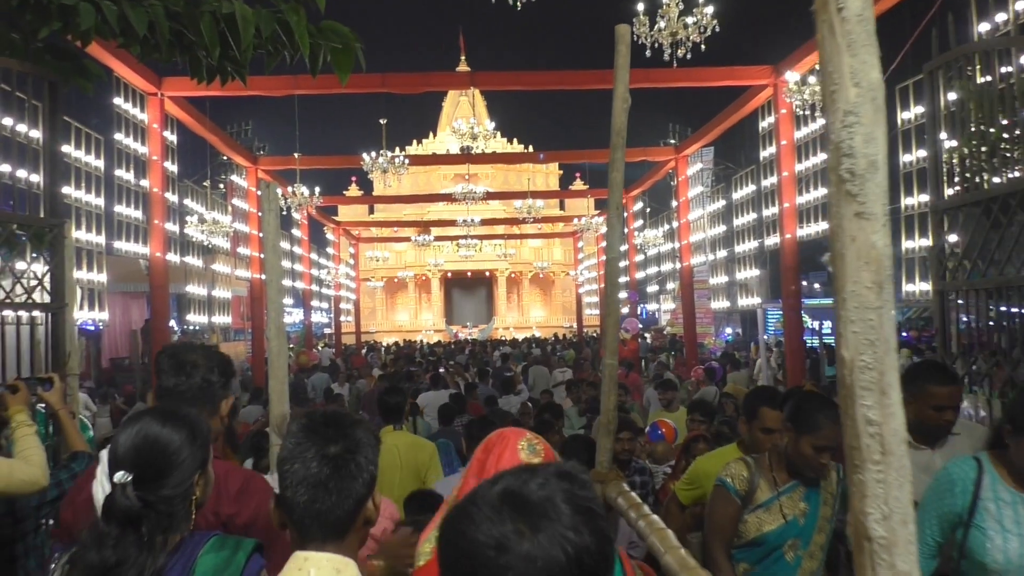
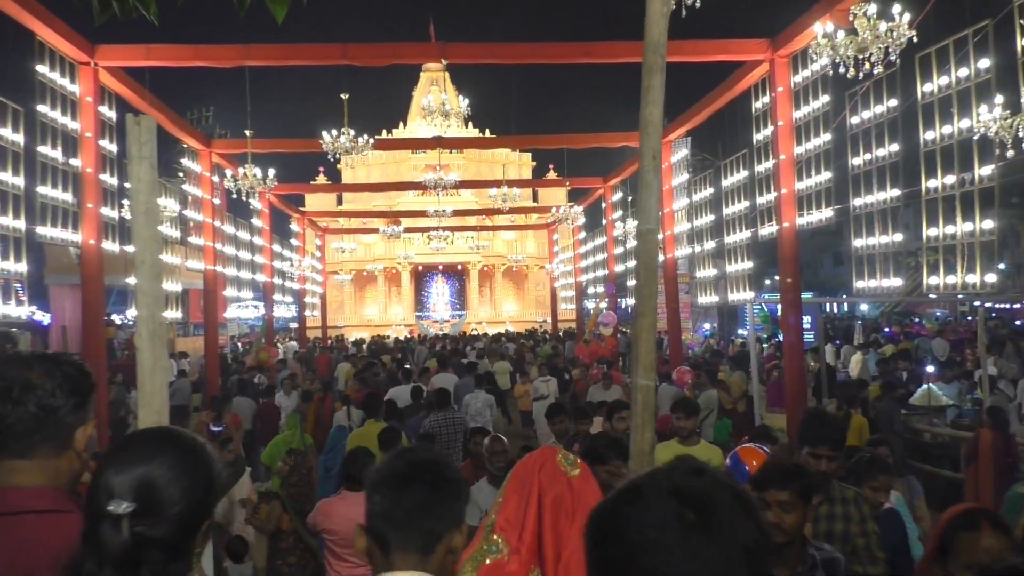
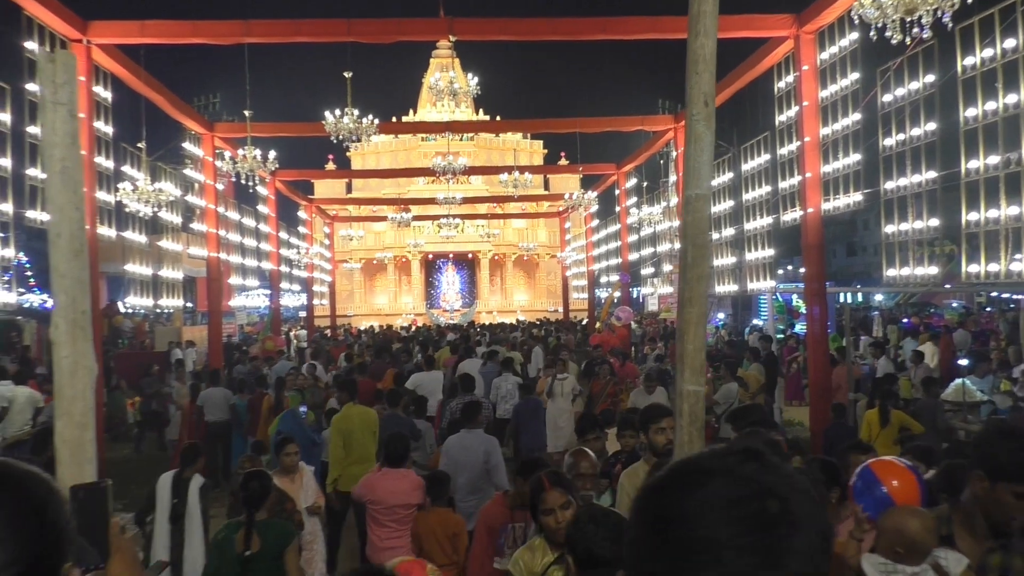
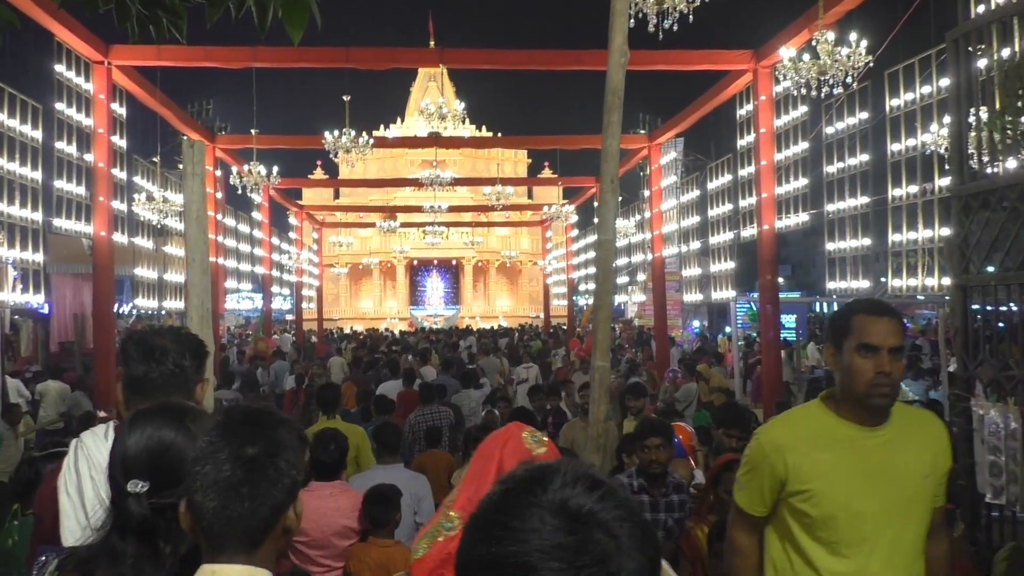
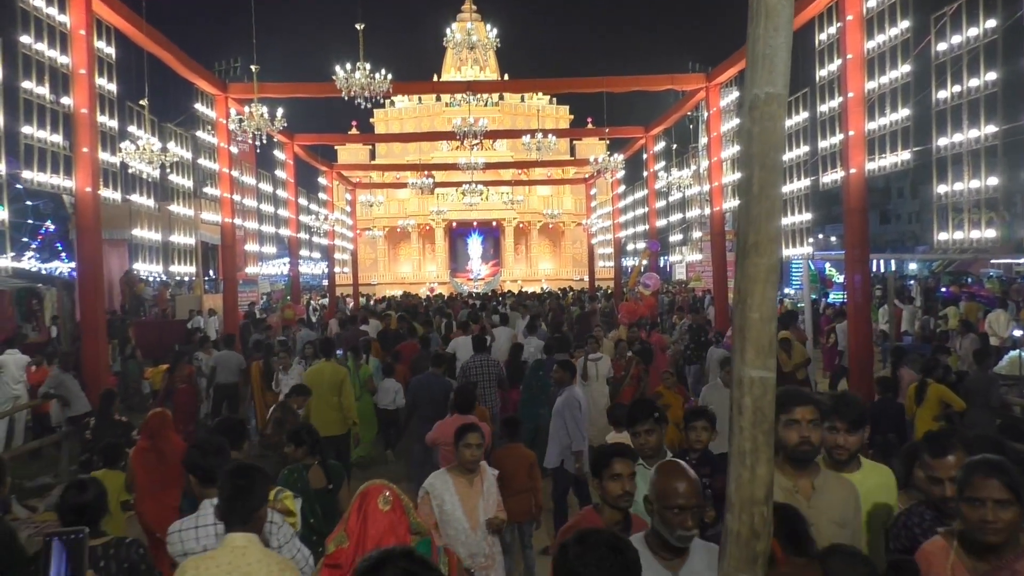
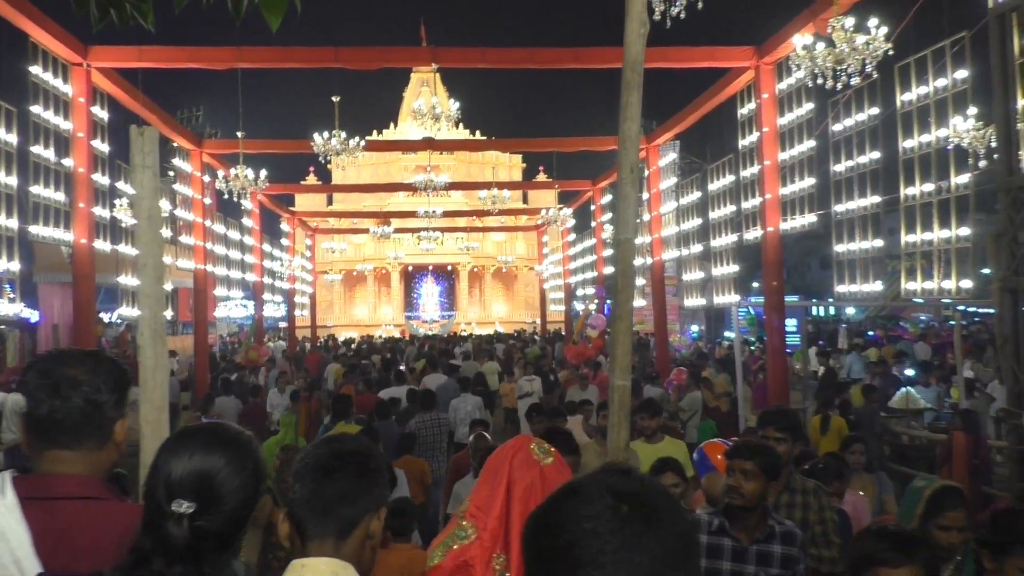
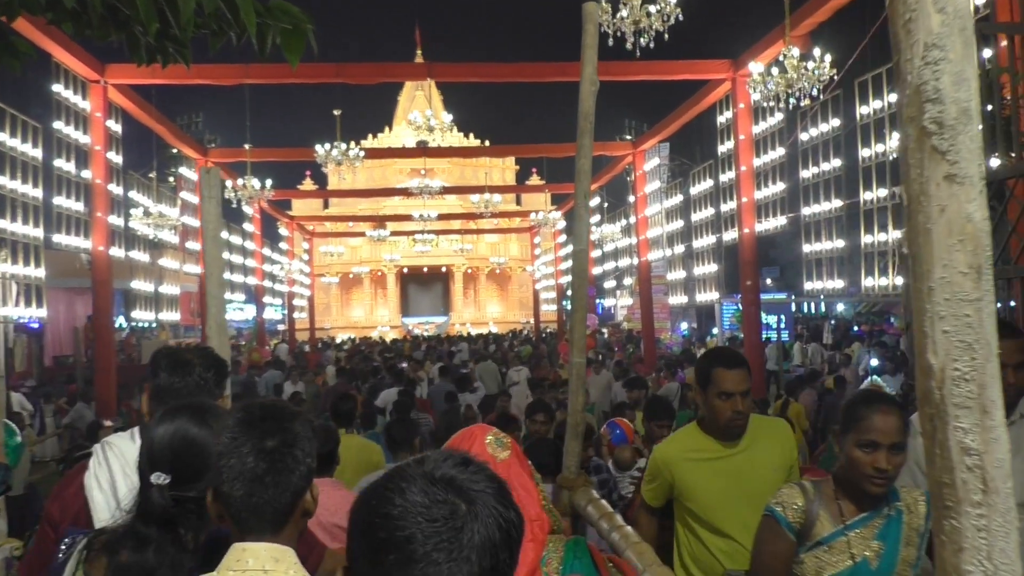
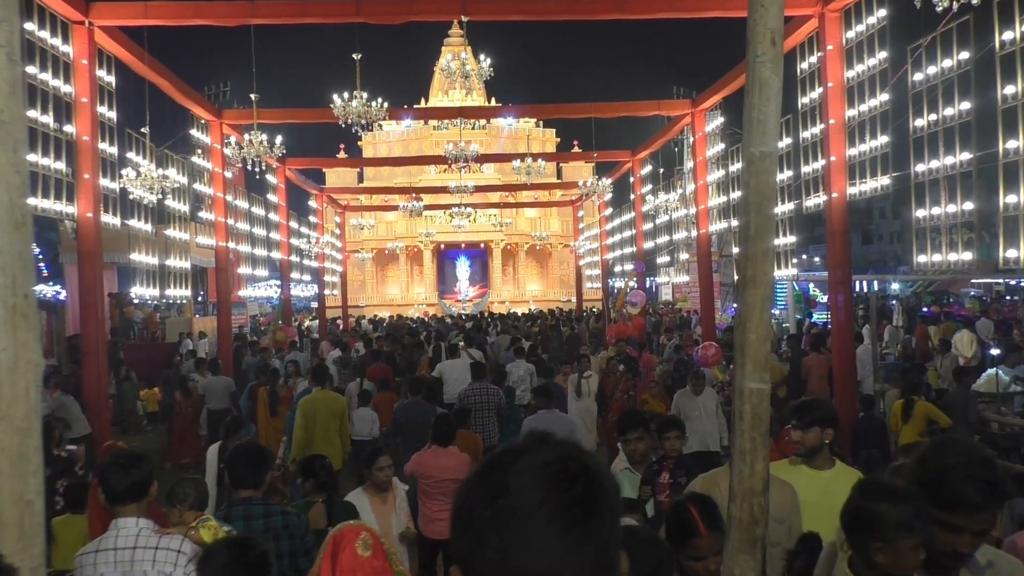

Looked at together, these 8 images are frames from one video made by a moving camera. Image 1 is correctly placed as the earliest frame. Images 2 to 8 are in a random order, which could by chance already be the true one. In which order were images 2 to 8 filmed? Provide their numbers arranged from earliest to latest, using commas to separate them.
7, 4, 6, 2, 3, 8, 5
